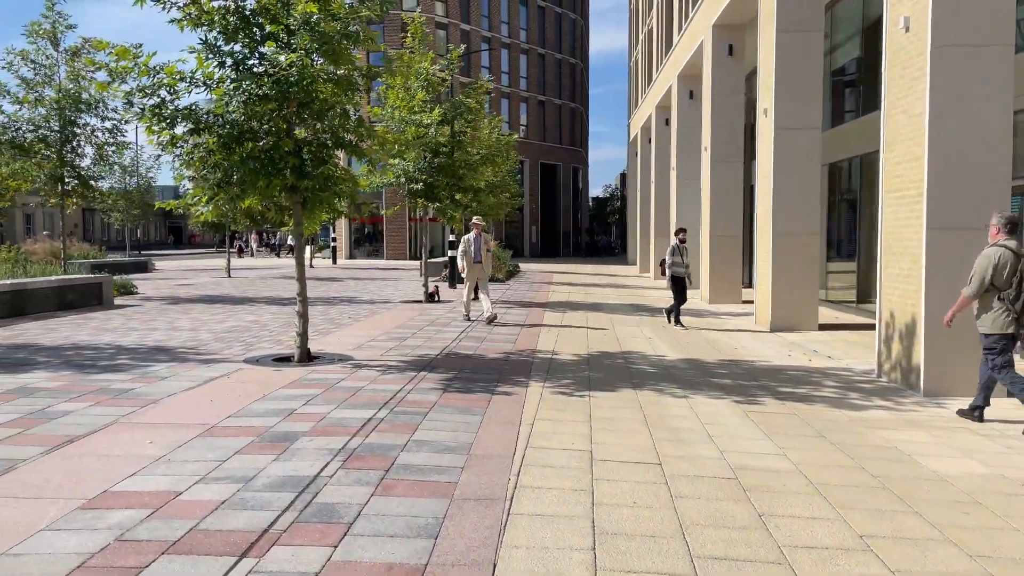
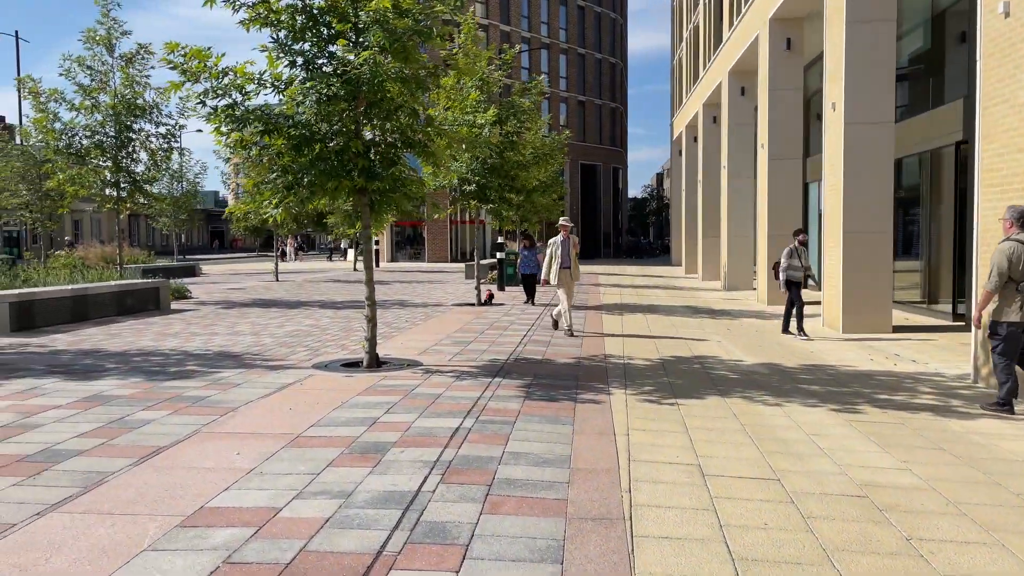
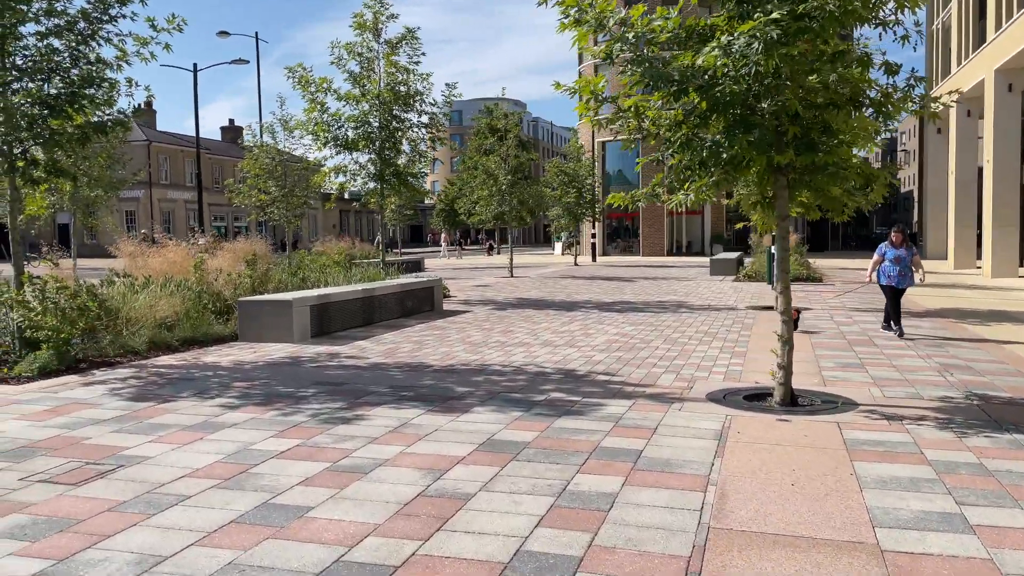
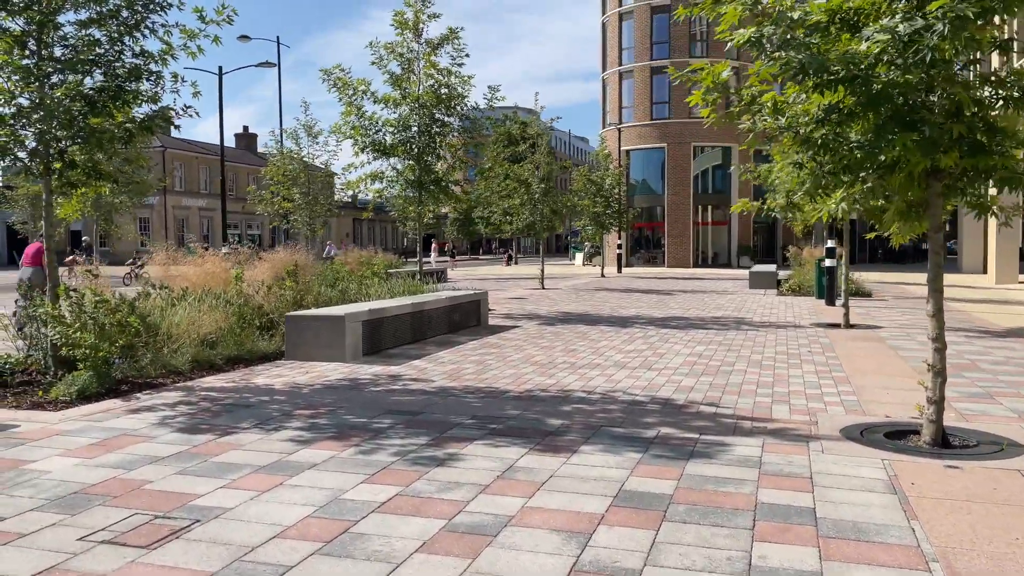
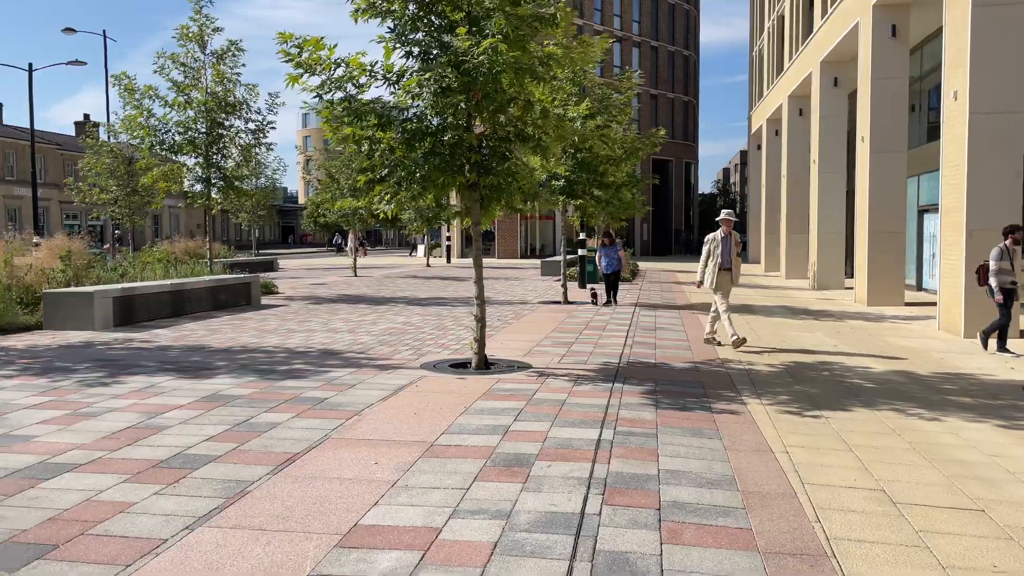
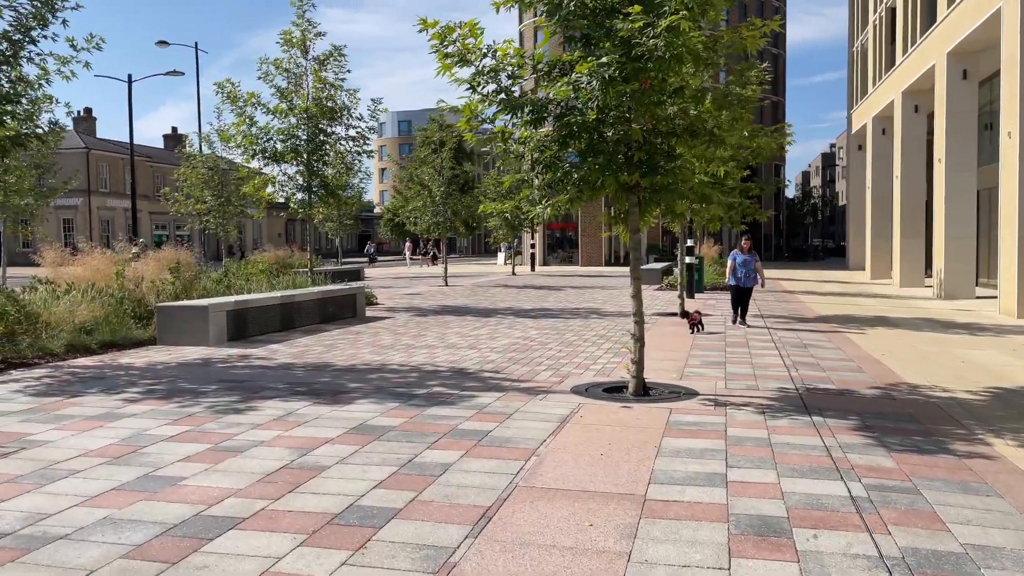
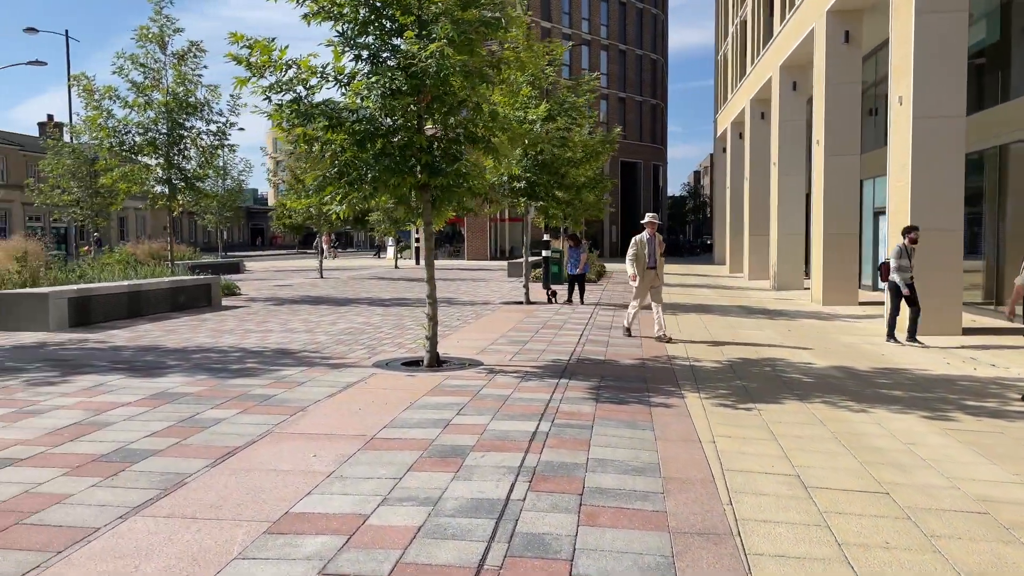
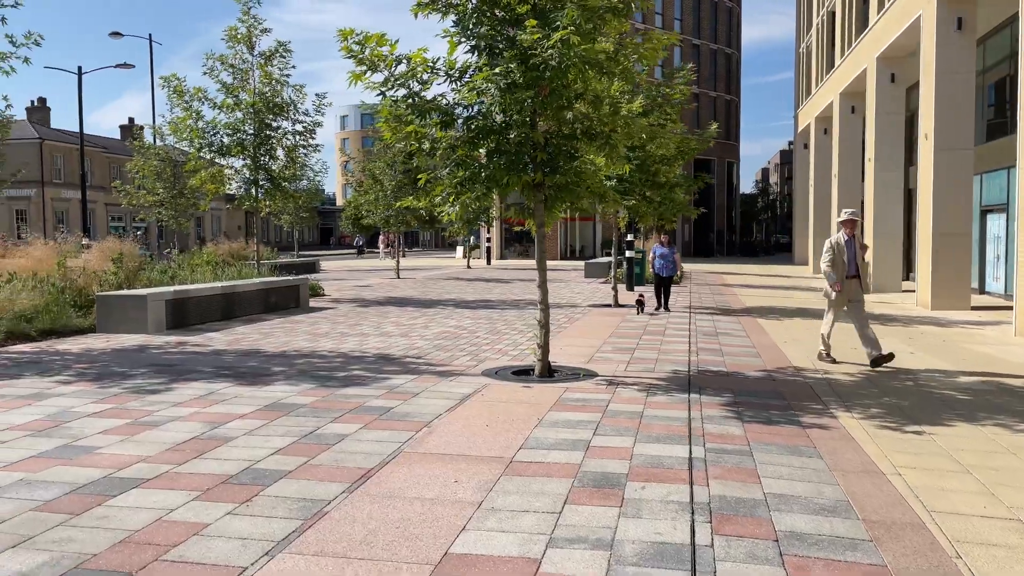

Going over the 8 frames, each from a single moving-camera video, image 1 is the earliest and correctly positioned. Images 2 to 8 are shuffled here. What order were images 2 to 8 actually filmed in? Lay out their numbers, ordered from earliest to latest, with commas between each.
2, 7, 5, 8, 6, 3, 4
